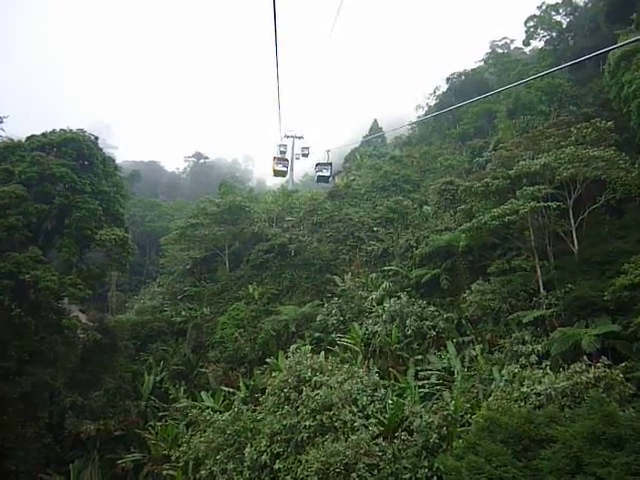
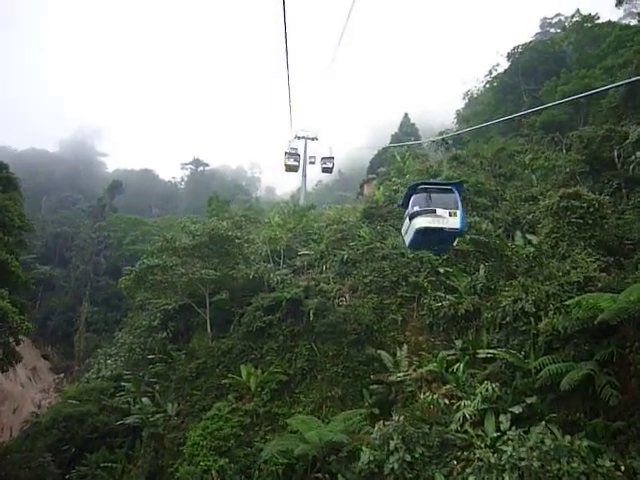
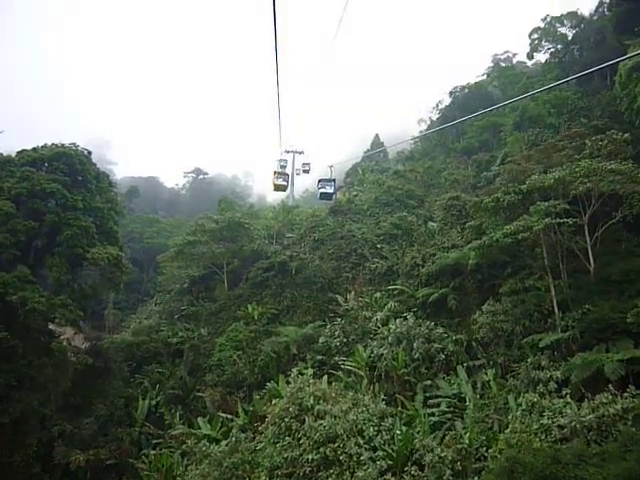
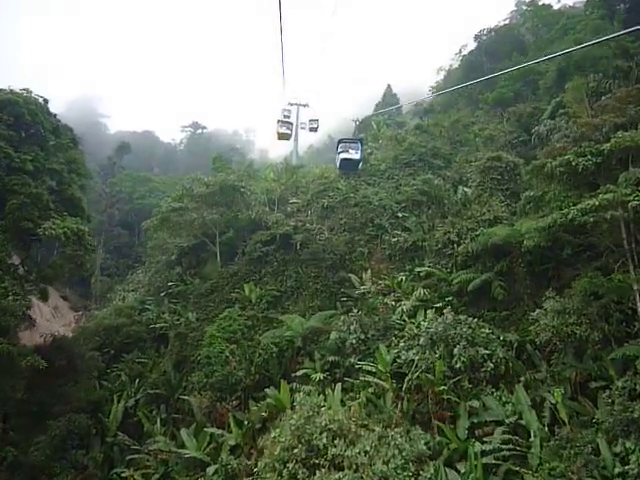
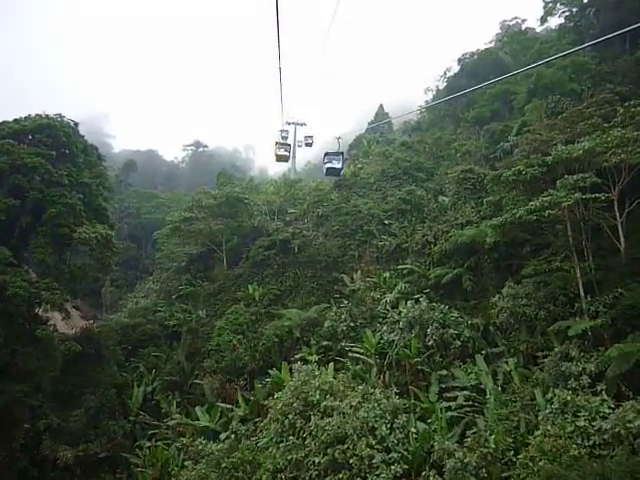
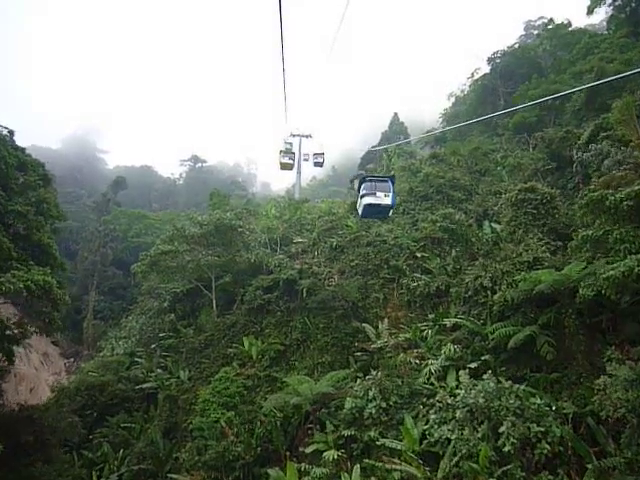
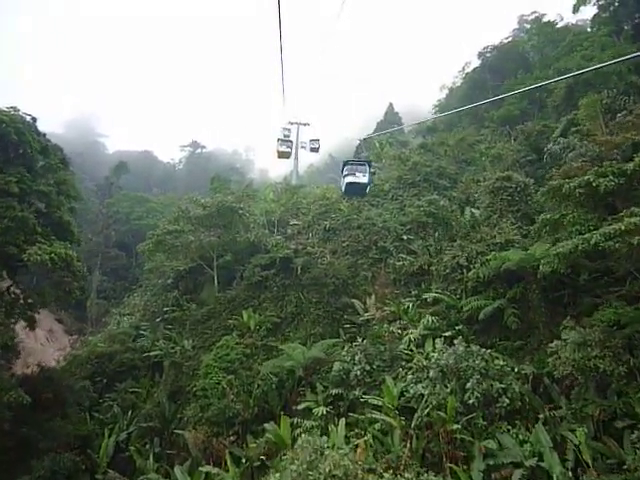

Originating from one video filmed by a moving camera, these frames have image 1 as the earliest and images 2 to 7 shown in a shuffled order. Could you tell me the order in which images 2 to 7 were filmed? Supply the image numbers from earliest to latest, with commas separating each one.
3, 5, 4, 7, 6, 2
